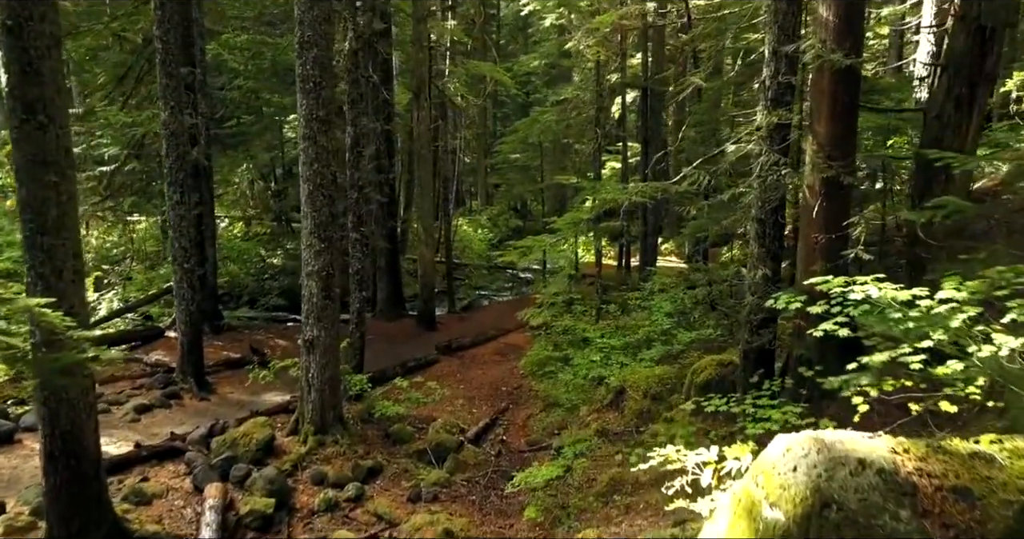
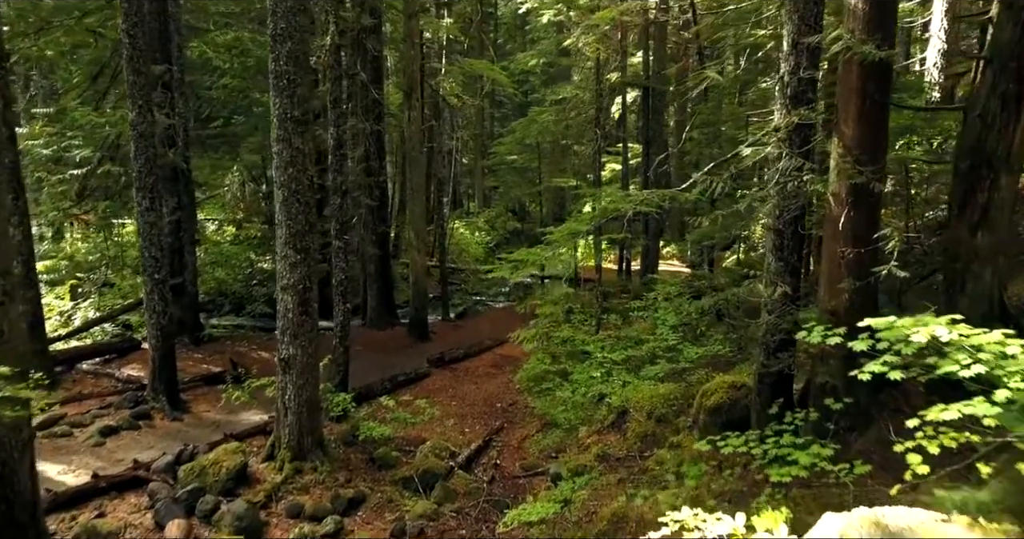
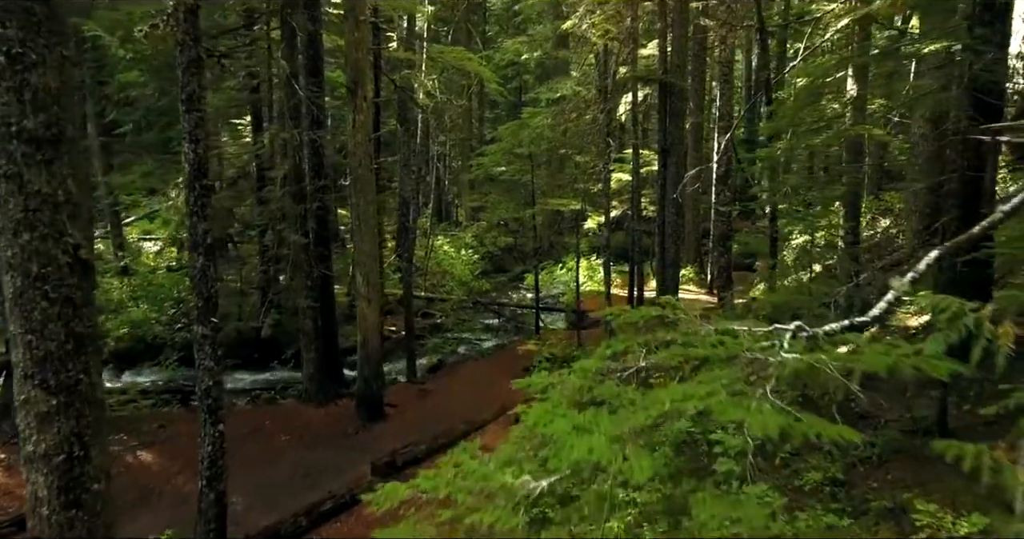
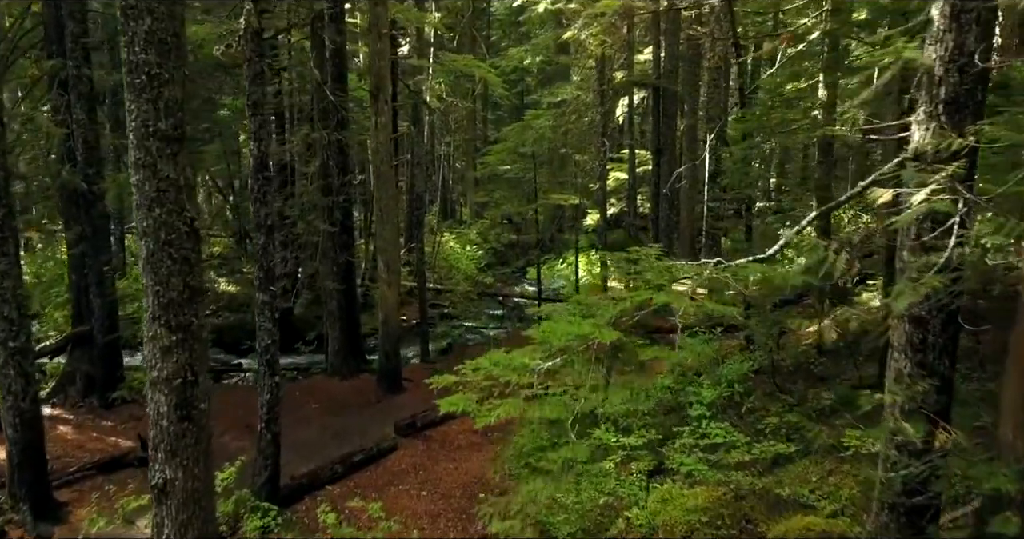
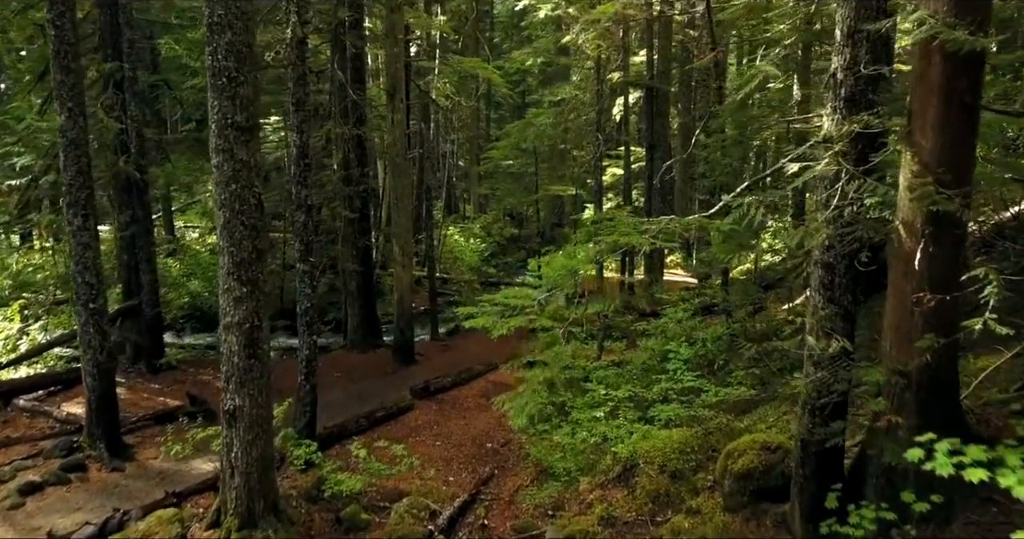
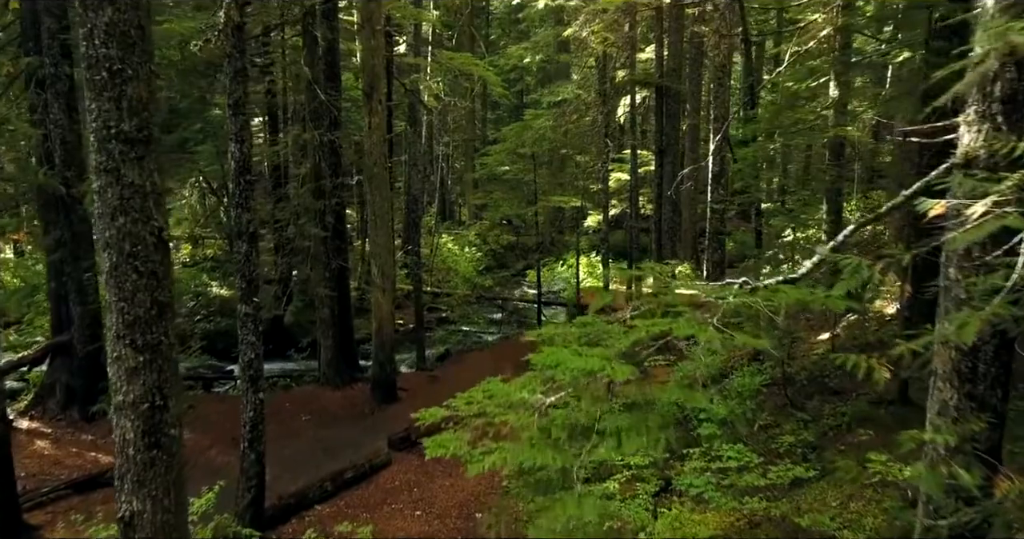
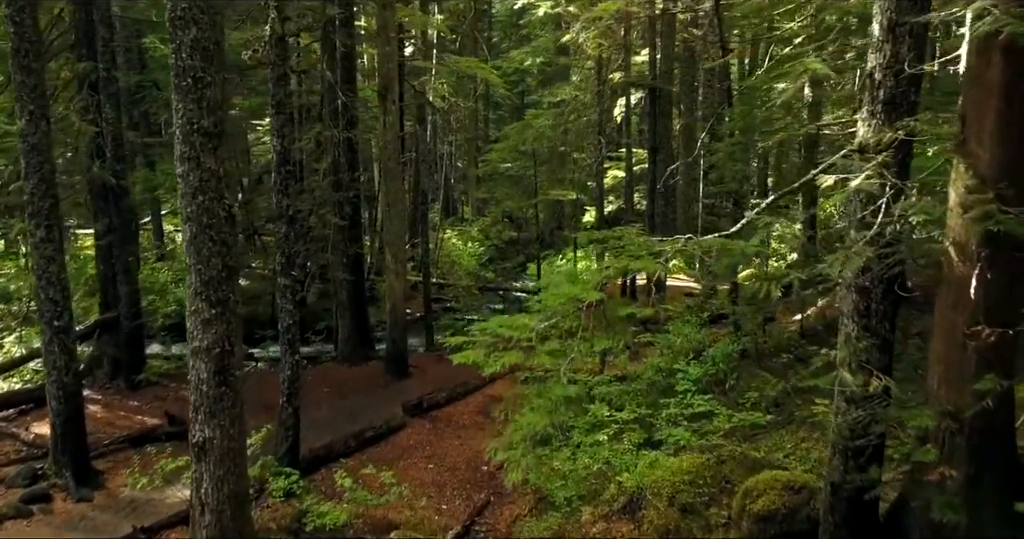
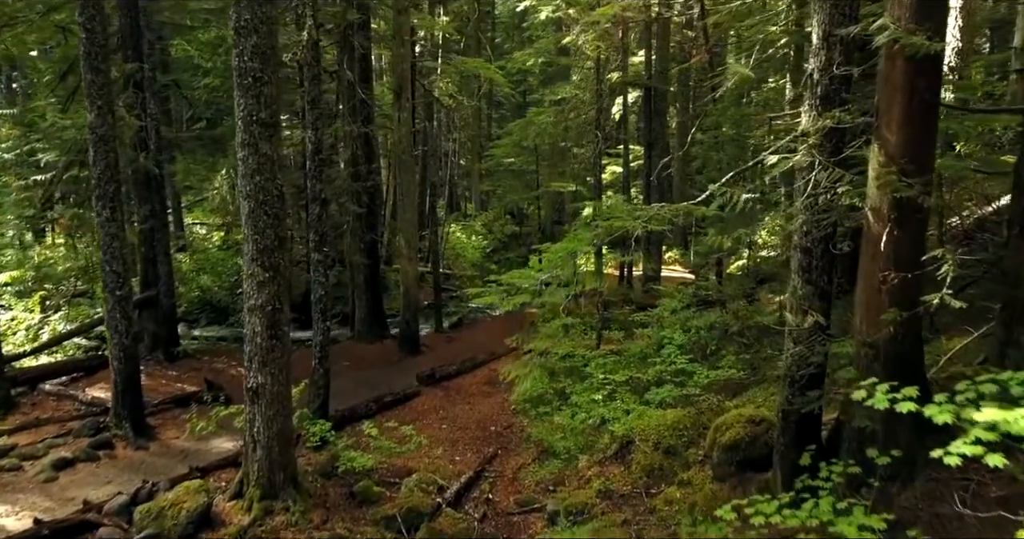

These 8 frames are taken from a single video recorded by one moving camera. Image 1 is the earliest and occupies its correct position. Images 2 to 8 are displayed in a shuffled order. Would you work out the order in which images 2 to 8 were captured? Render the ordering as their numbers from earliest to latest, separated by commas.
2, 8, 5, 7, 4, 6, 3
